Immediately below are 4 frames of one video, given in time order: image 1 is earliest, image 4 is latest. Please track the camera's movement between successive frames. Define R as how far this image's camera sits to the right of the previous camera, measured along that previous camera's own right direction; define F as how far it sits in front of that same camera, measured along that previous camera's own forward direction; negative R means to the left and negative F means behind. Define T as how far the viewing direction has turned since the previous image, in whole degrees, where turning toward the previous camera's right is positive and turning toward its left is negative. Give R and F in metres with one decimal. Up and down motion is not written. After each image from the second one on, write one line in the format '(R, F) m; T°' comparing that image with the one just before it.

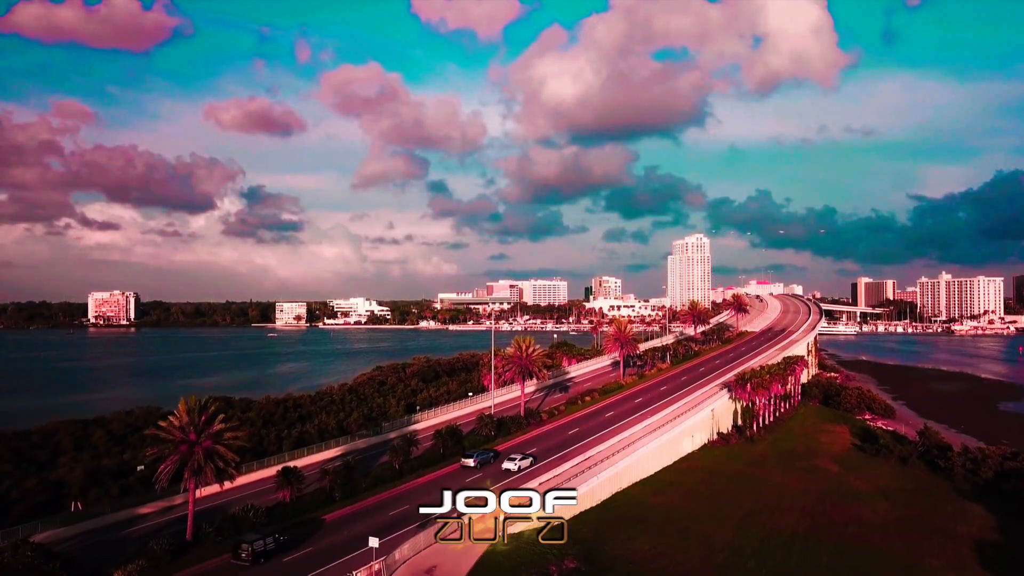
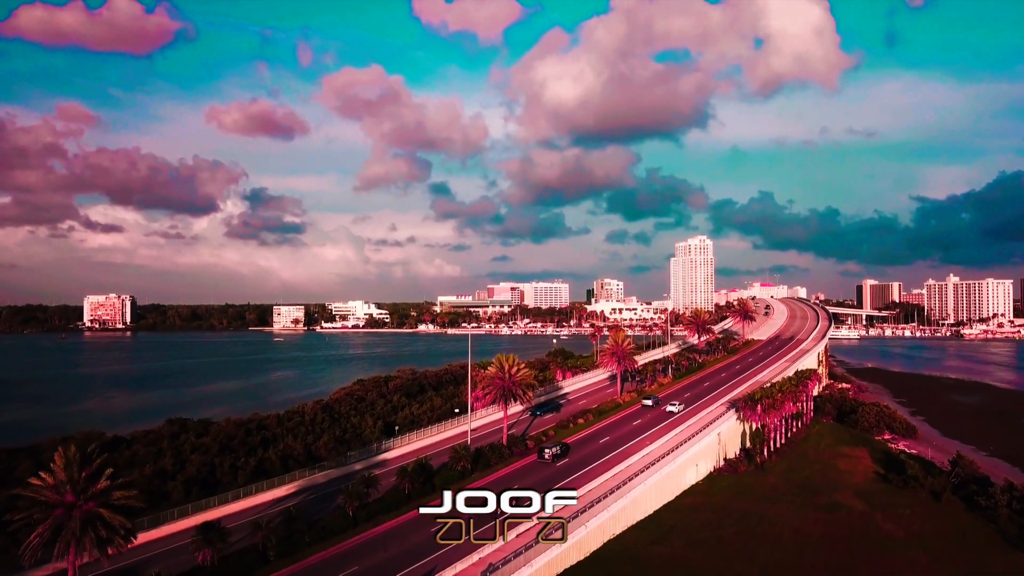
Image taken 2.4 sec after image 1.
(+1.6, +5.7) m; 0°
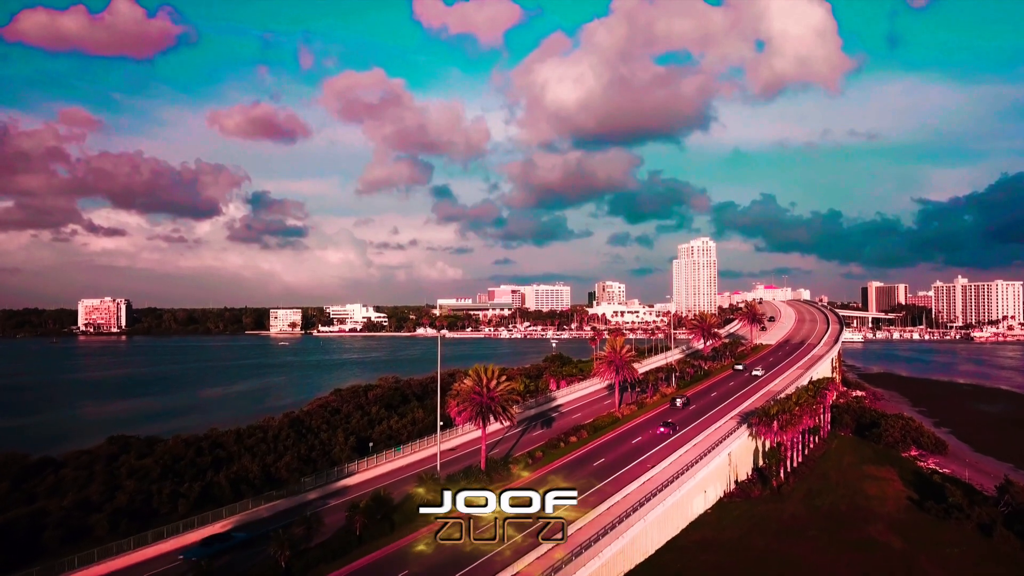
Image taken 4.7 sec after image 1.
(+1.5, +6.1) m; 0°
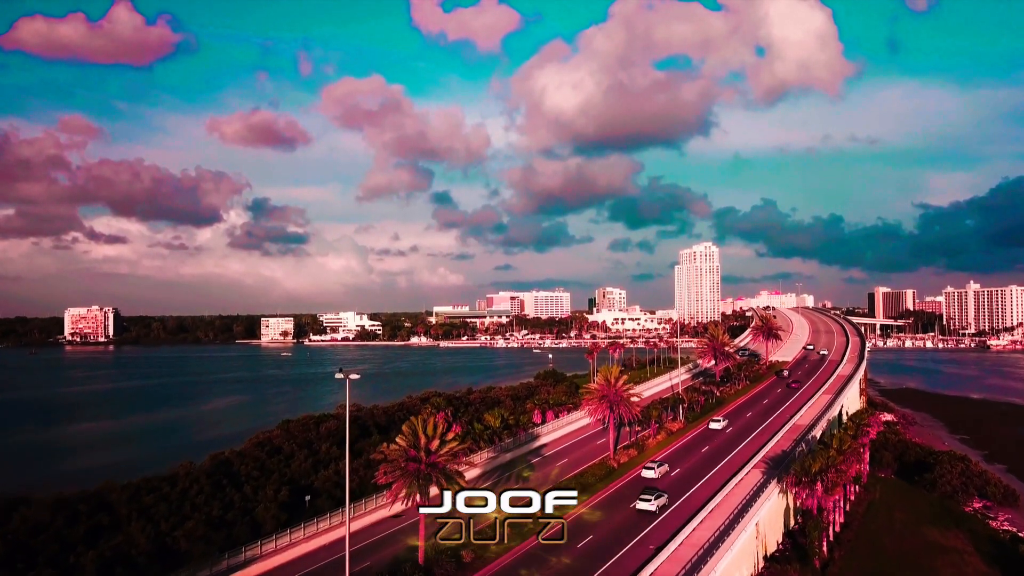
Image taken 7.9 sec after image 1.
(+2.4, +10.9) m; 0°
